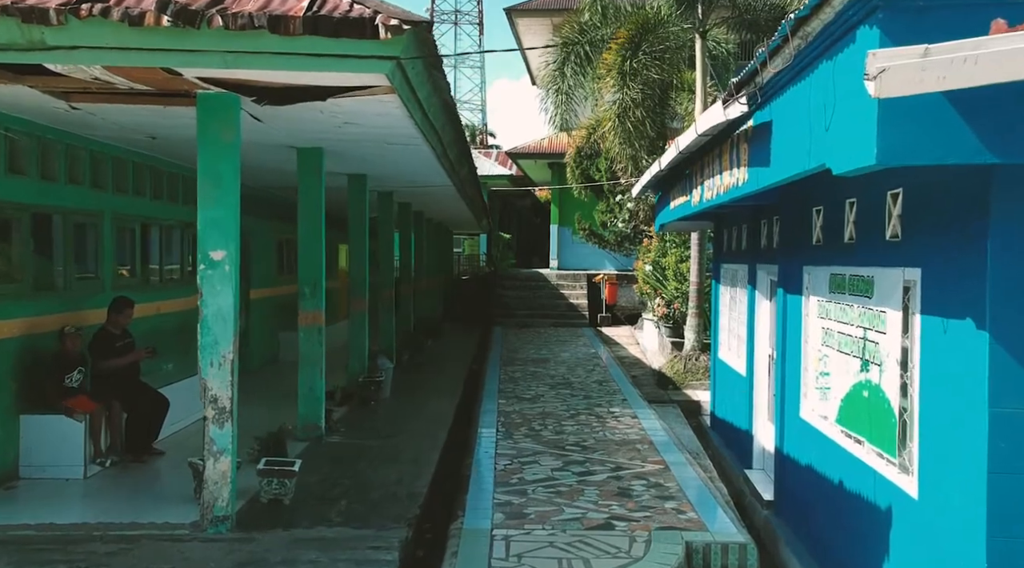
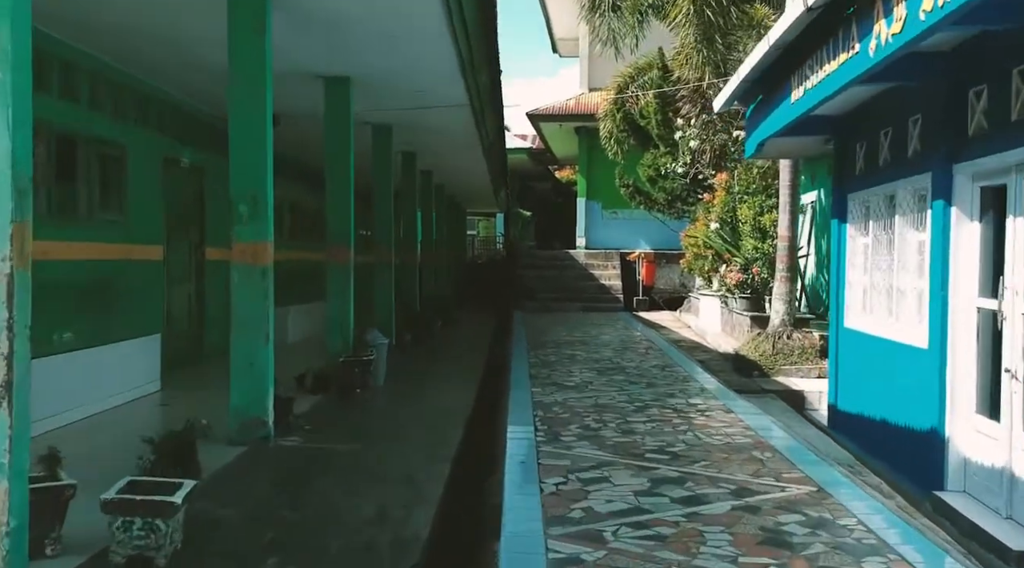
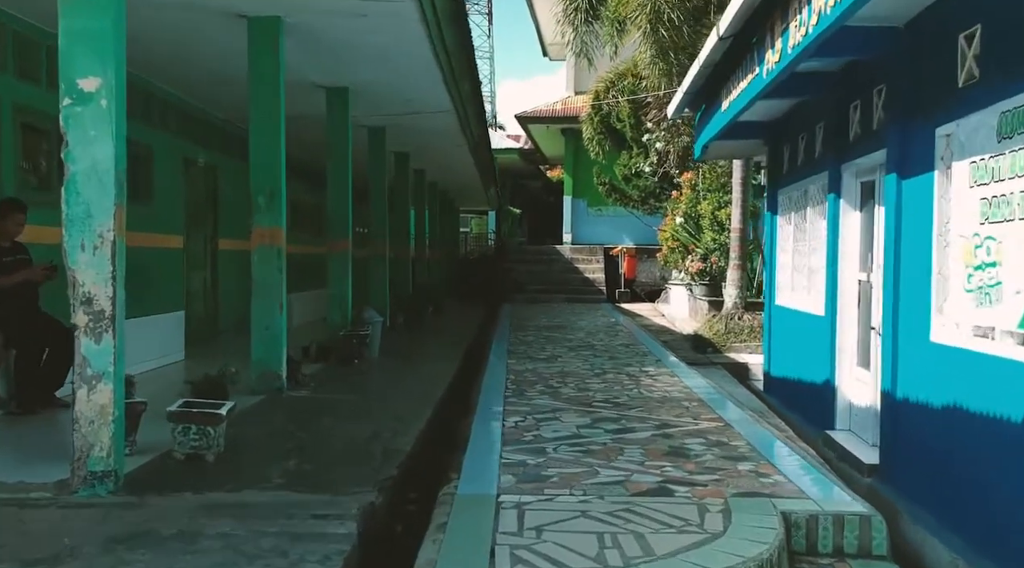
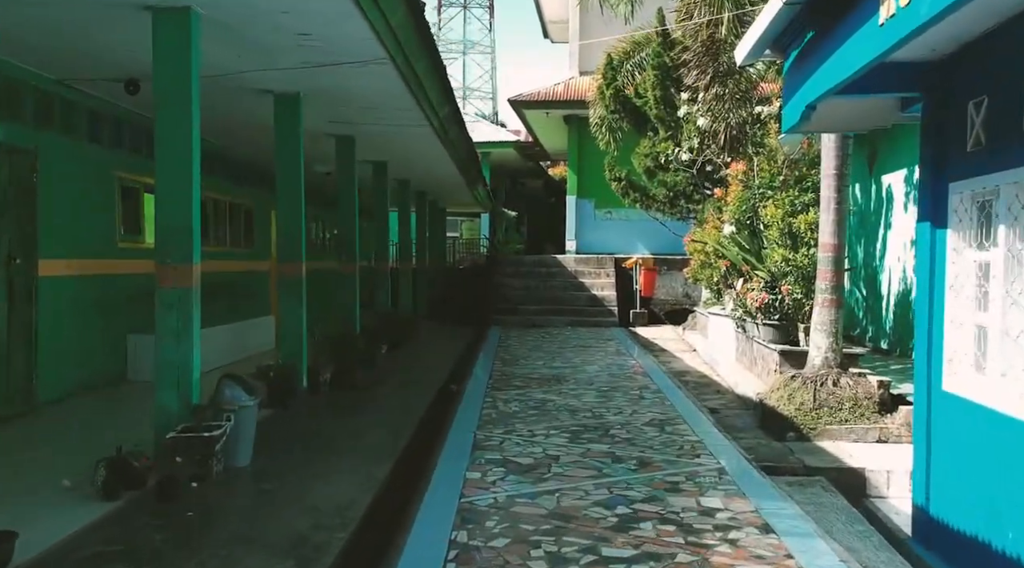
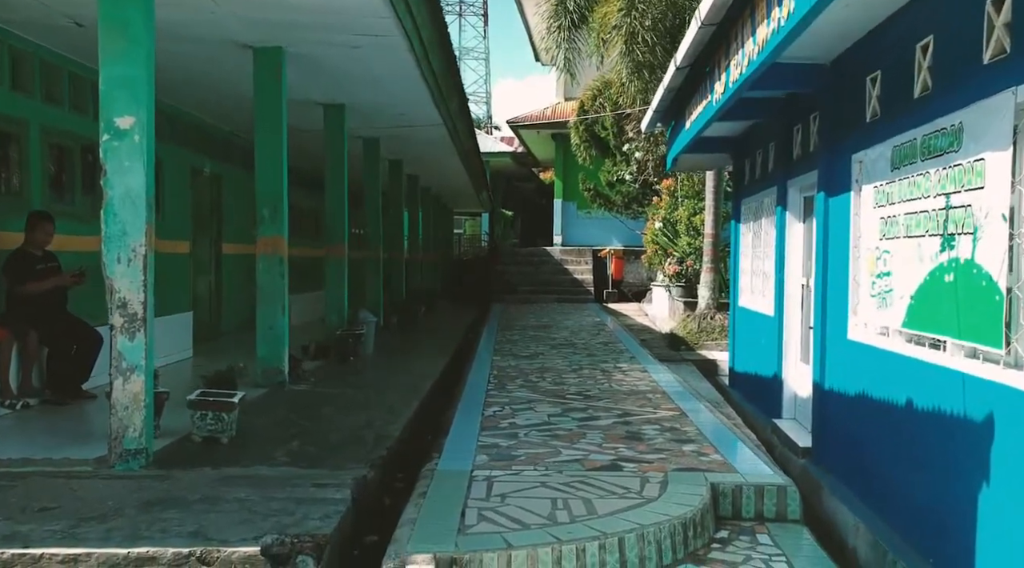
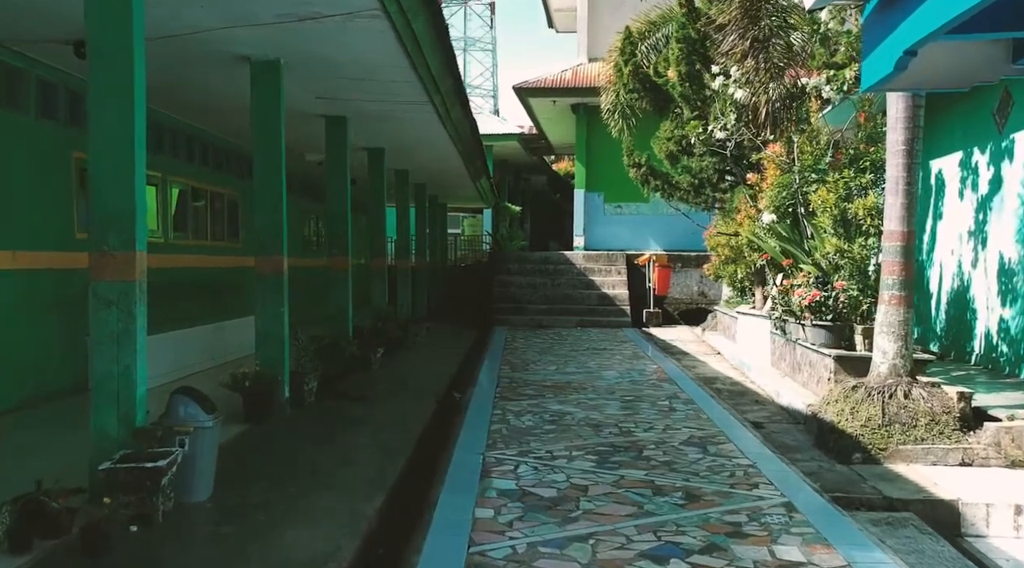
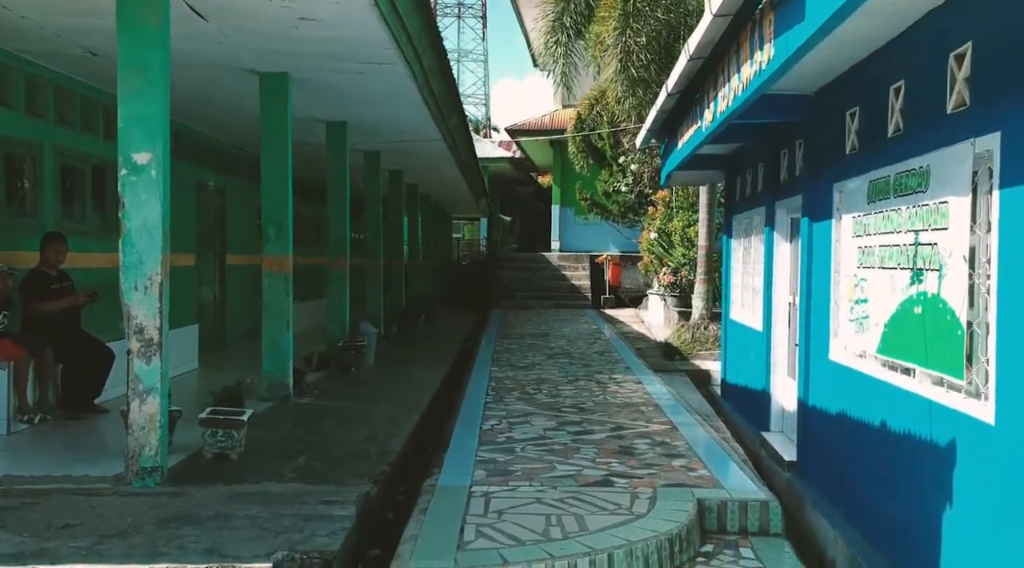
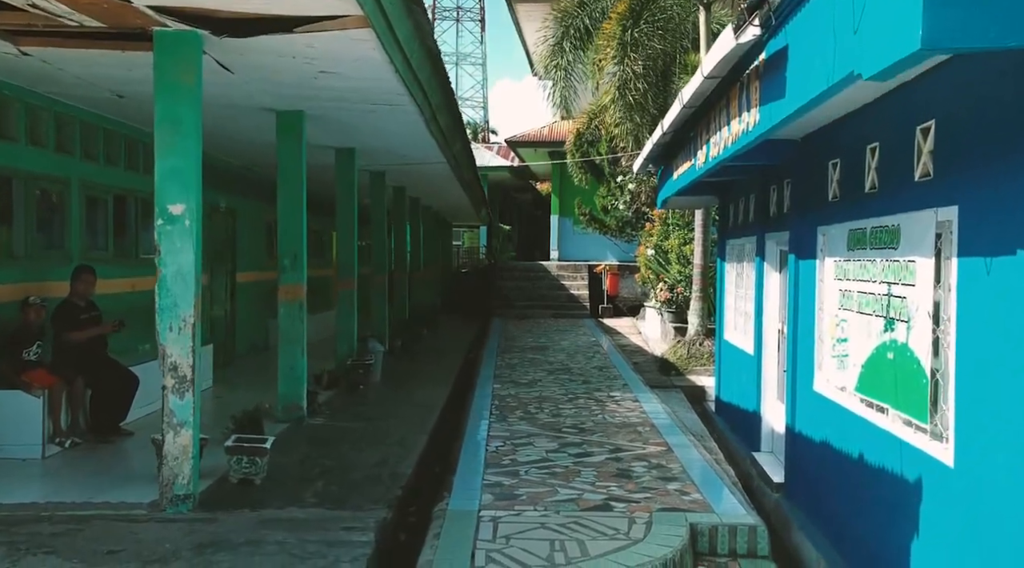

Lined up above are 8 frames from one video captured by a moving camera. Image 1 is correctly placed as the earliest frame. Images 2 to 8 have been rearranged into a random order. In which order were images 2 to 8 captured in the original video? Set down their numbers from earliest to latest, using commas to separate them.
8, 7, 5, 3, 2, 4, 6
